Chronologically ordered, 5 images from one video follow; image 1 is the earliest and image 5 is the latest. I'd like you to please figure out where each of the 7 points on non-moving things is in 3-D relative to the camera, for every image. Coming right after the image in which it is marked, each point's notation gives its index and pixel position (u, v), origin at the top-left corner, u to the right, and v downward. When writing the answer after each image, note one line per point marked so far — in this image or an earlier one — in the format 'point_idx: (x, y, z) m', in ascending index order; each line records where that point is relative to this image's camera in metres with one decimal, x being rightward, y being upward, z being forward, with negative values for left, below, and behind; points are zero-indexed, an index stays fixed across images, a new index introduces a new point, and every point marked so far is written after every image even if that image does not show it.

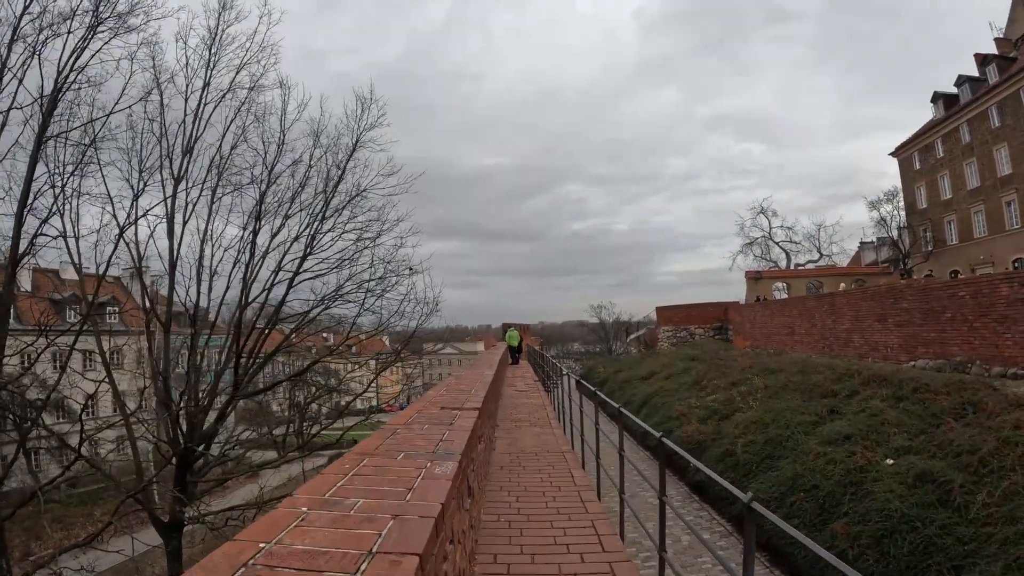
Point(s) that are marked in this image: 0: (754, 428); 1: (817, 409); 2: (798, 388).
0: (+3.4, -2.0, +7.7) m
1: (+4.3, -1.7, +7.8) m
2: (+4.6, -1.6, +8.8) m
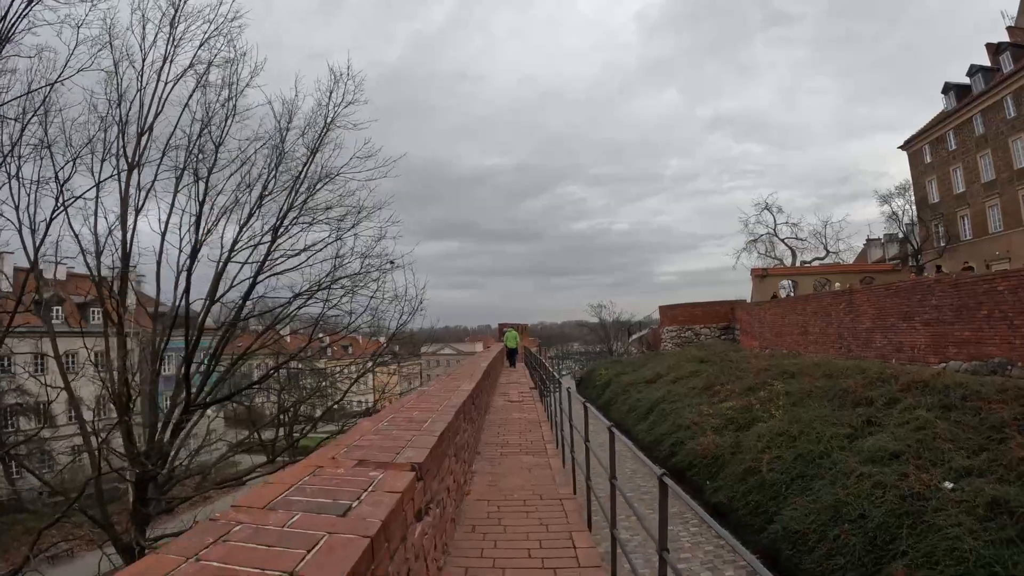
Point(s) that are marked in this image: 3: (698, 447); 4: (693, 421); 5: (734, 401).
0: (+3.3, -1.9, +6.7) m
1: (+4.2, -1.7, +6.8) m
2: (+4.5, -1.5, +7.8) m
3: (+2.6, -2.2, +7.7) m
4: (+2.8, -2.1, +8.6) m
5: (+3.5, -1.8, +8.7) m
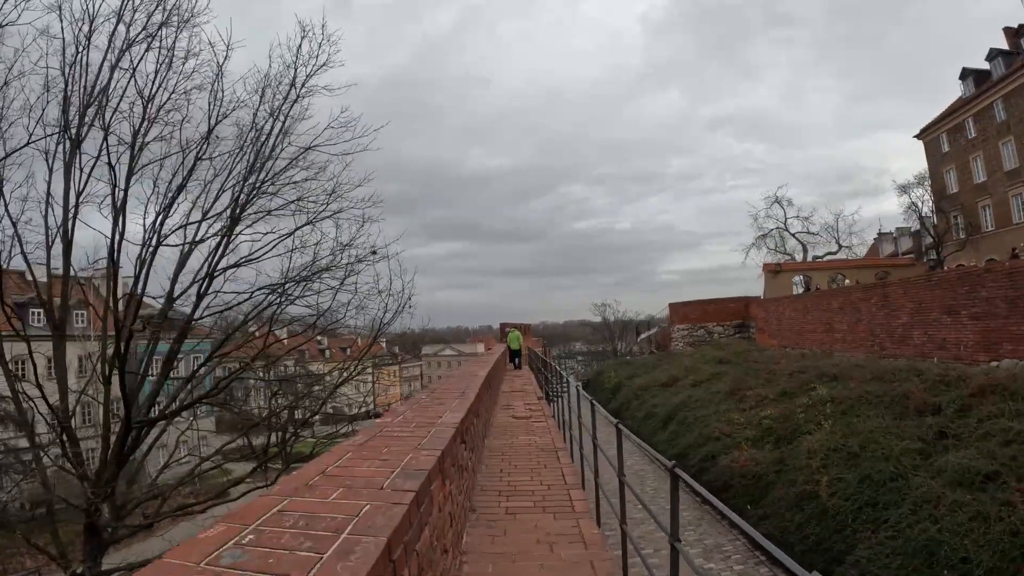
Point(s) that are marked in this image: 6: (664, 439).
0: (+3.4, -1.8, +5.7) m
1: (+4.3, -1.5, +5.8) m
2: (+4.6, -1.4, +6.8) m
3: (+2.7, -2.1, +6.6) m
4: (+2.9, -2.0, +7.5) m
5: (+3.6, -1.7, +7.7) m
6: (+2.5, -2.5, +8.9) m
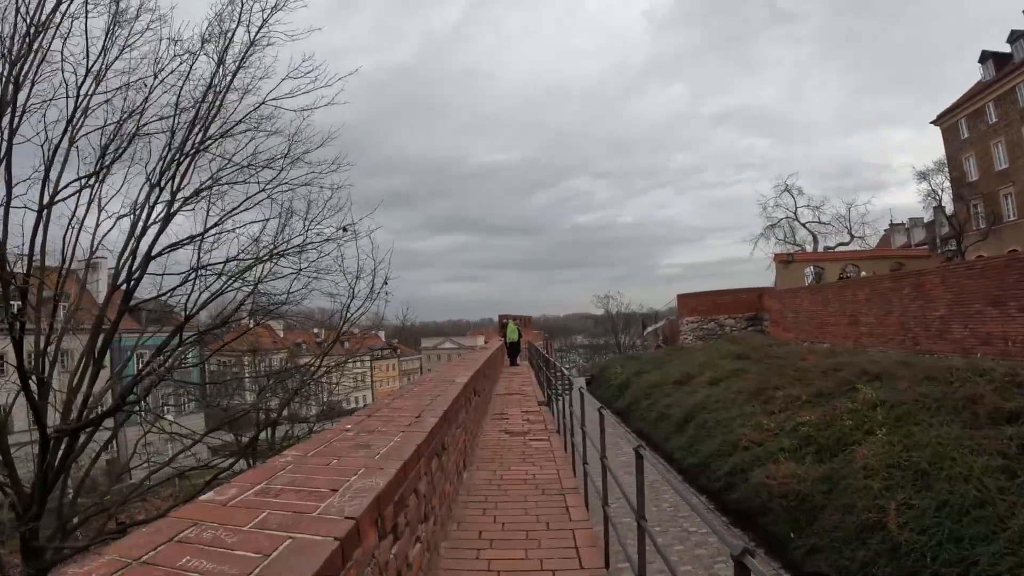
0: (+3.4, -1.6, +4.7) m
1: (+4.3, -1.4, +4.7) m
2: (+4.5, -1.2, +5.7) m
3: (+2.6, -1.9, +5.6) m
4: (+2.8, -1.8, +6.5) m
5: (+3.6, -1.5, +6.7) m
6: (+2.5, -2.3, +7.9) m
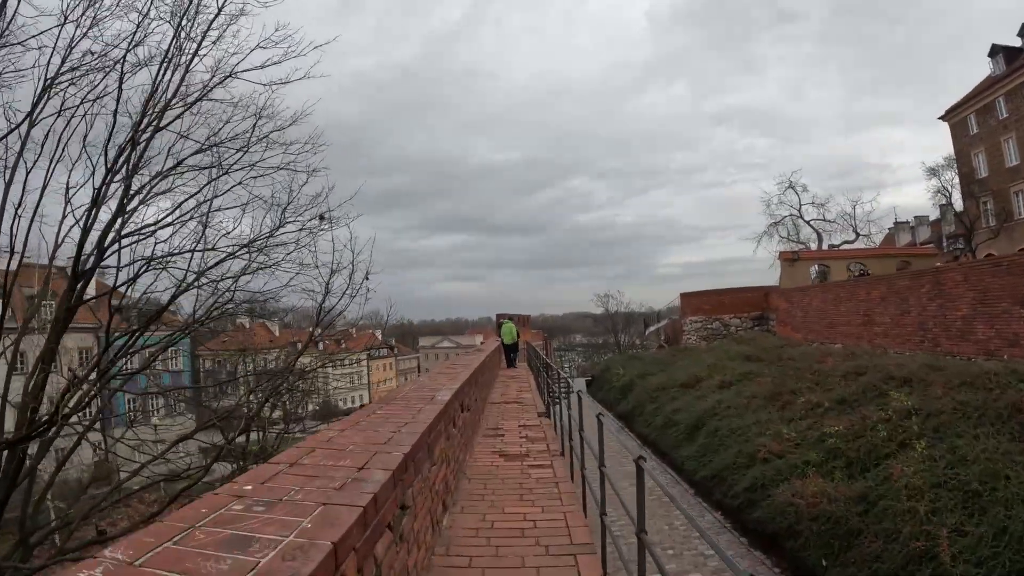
0: (+3.3, -1.6, +4.1) m
1: (+4.2, -1.3, +4.2) m
2: (+4.5, -1.2, +5.2) m
3: (+2.6, -1.9, +5.0) m
4: (+2.8, -1.8, +5.9) m
5: (+3.5, -1.5, +6.1) m
6: (+2.4, -2.2, +7.3) m
